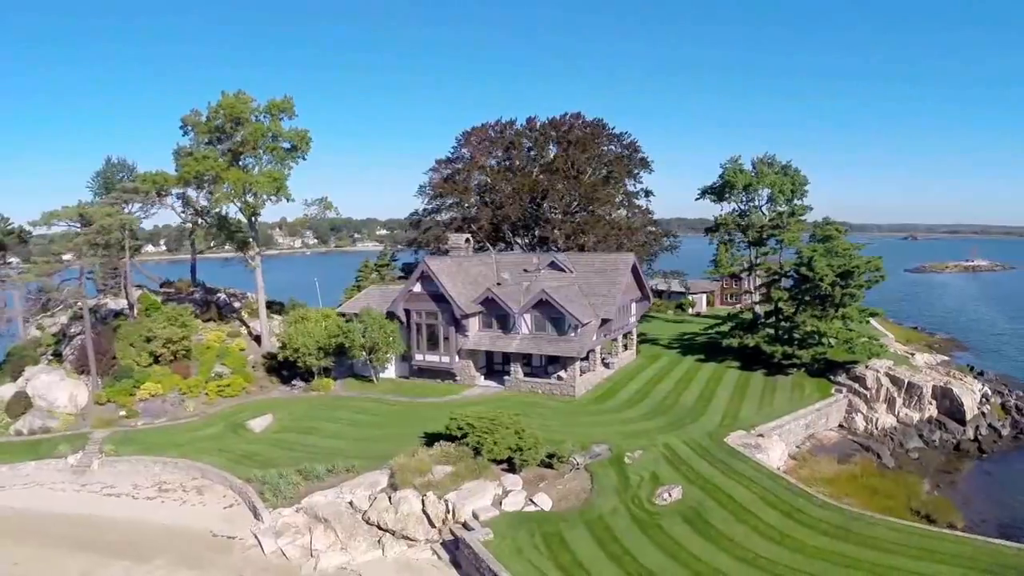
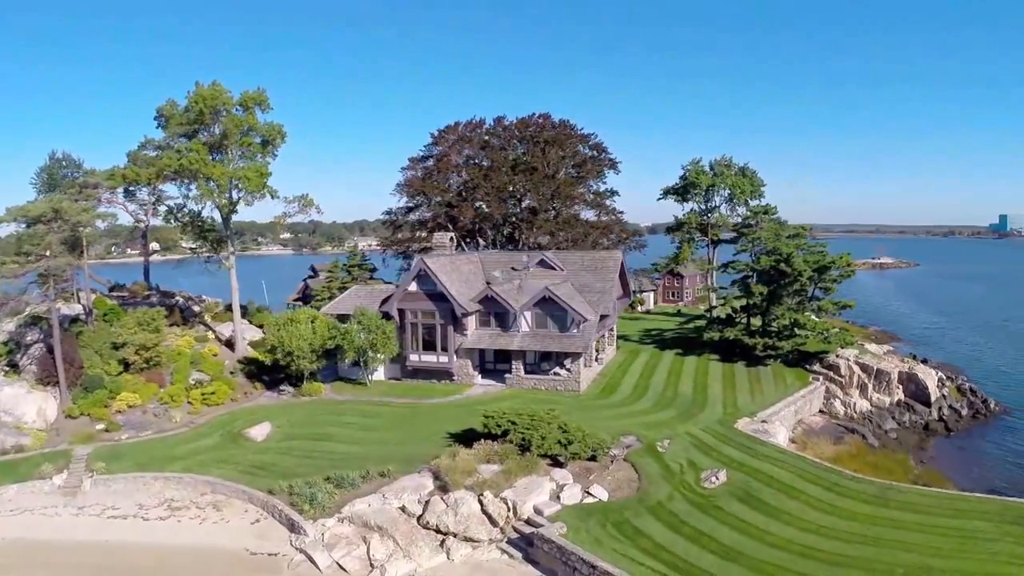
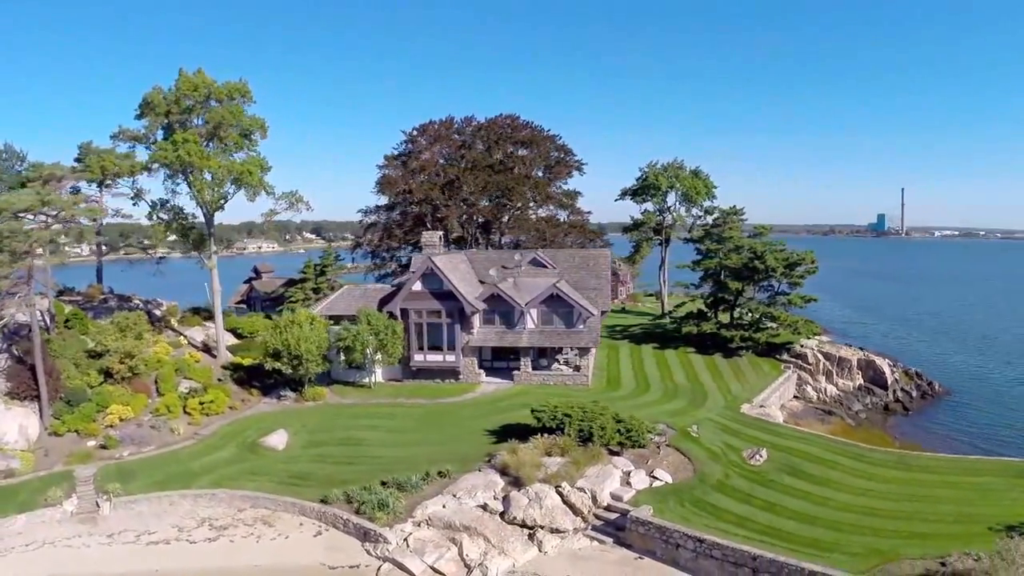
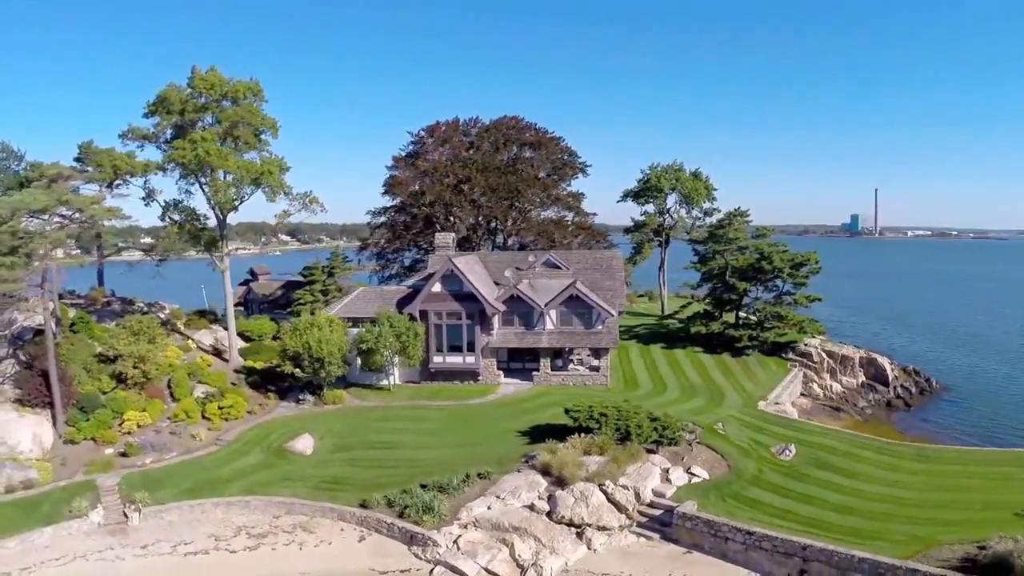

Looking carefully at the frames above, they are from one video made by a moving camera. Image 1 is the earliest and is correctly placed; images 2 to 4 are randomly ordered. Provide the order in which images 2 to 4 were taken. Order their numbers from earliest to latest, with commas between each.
2, 3, 4
